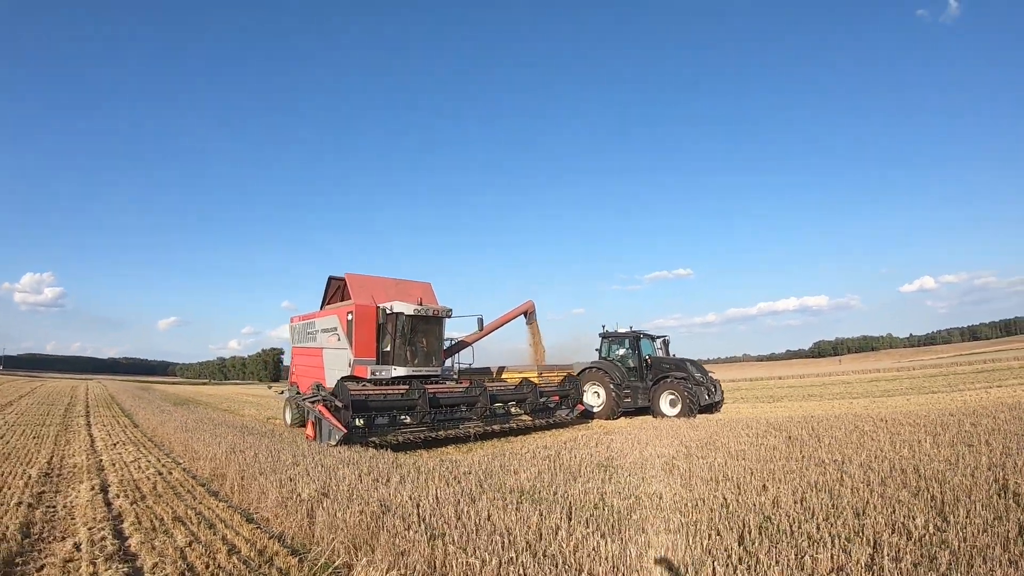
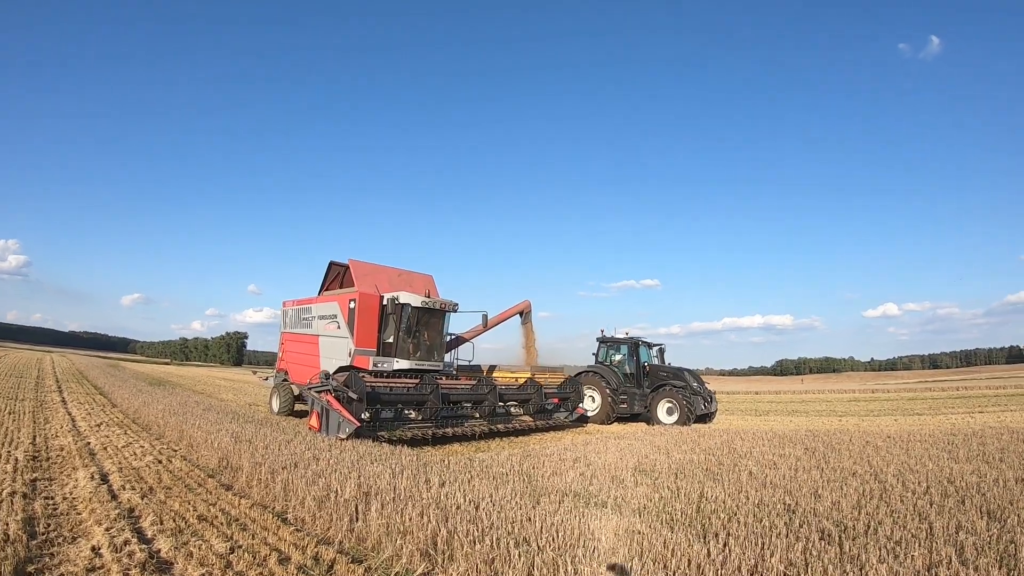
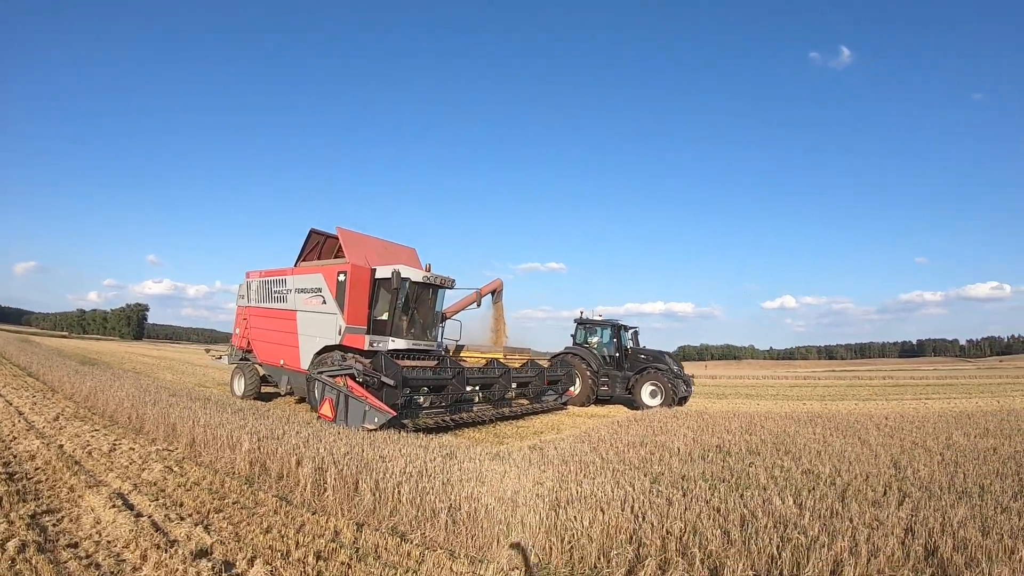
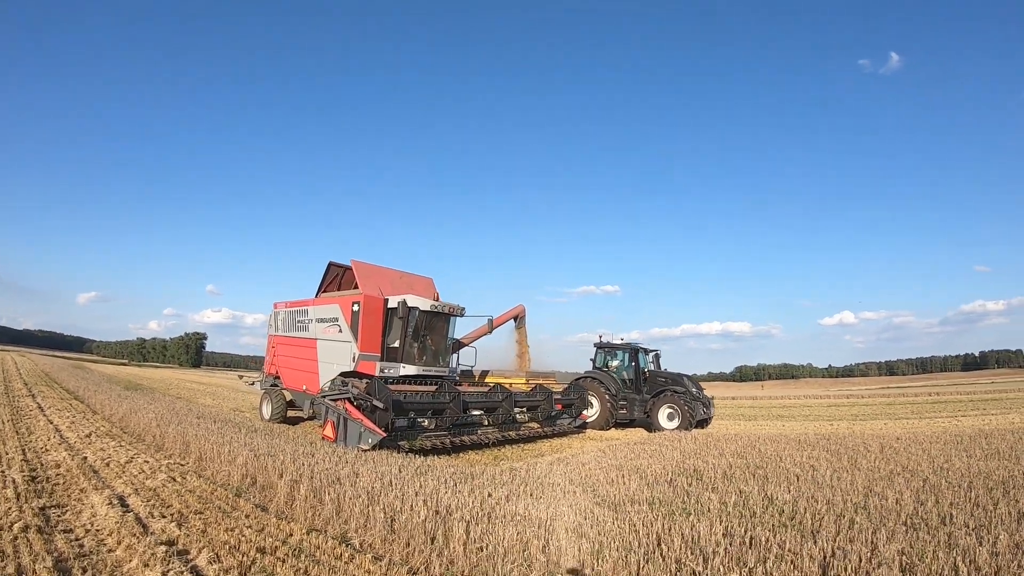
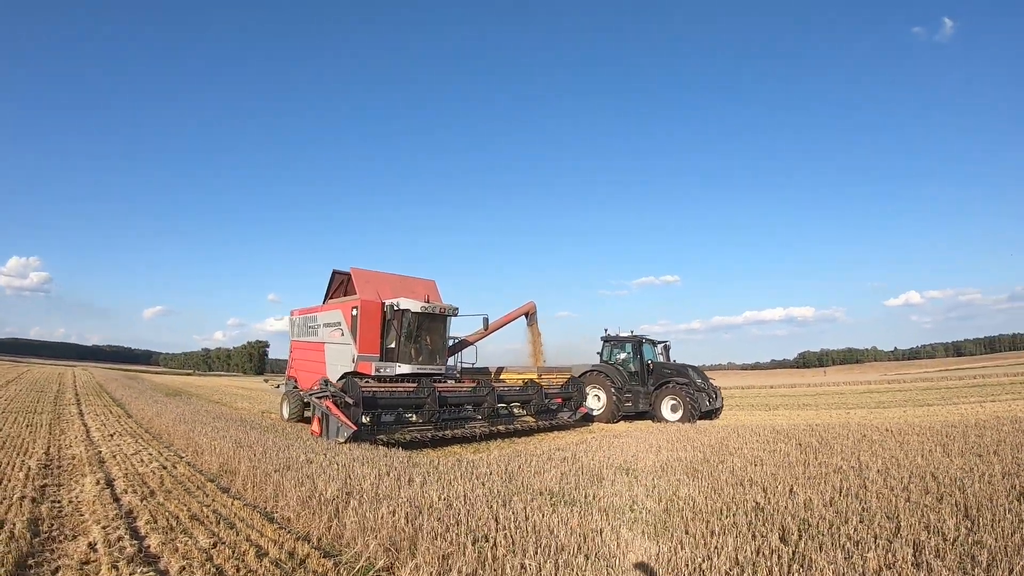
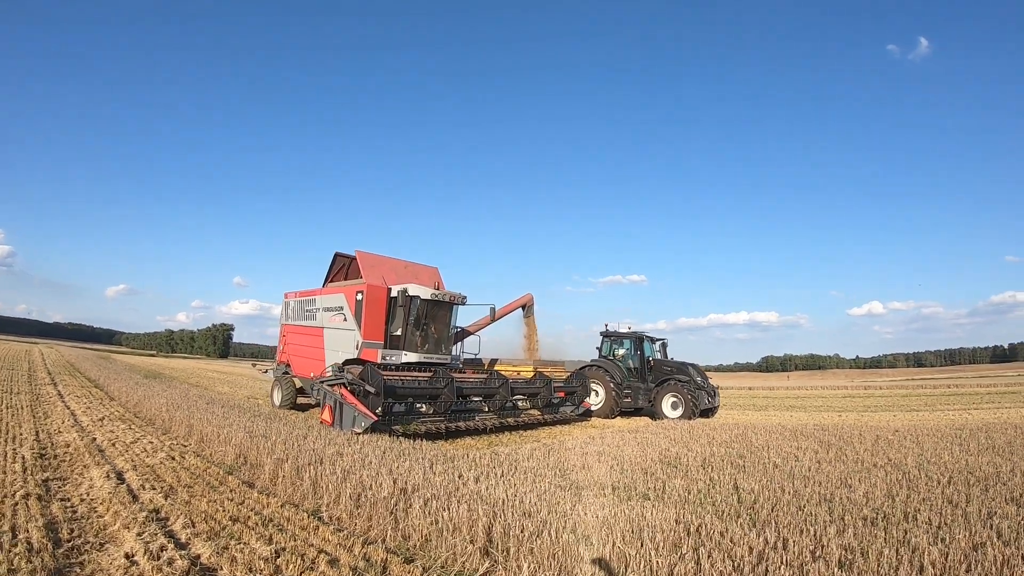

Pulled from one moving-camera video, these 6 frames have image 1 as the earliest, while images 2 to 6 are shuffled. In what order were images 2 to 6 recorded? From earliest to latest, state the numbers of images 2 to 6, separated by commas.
5, 2, 6, 4, 3
